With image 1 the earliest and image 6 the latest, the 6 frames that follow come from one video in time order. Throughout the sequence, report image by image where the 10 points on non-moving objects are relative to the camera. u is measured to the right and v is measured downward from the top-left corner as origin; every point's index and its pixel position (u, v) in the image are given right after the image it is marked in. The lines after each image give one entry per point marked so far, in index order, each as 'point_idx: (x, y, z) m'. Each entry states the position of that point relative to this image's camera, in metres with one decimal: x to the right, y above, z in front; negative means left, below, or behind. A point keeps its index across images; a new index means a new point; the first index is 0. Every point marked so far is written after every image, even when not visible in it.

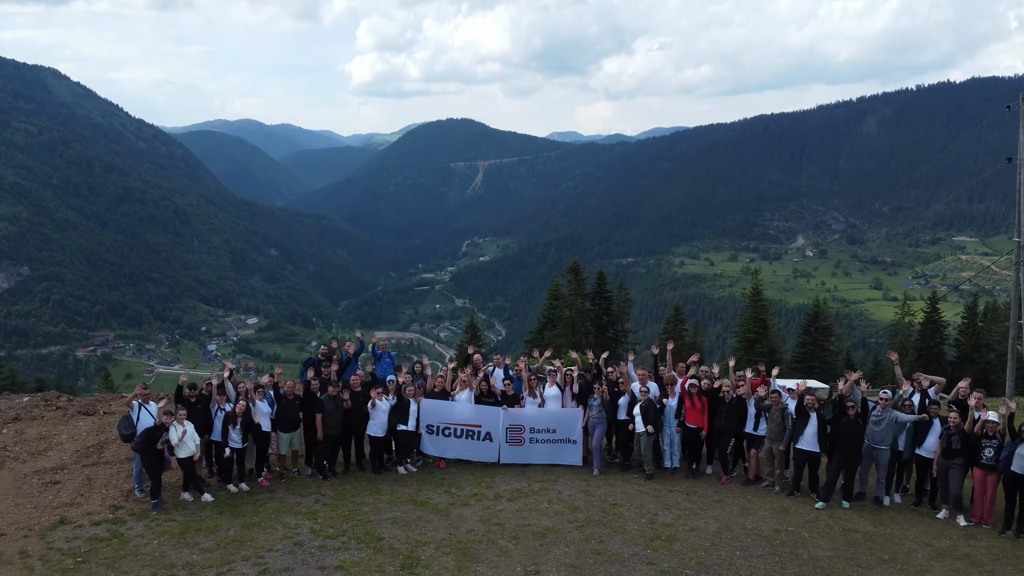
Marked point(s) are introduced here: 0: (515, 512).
0: (0.0, -2.3, +8.7) m
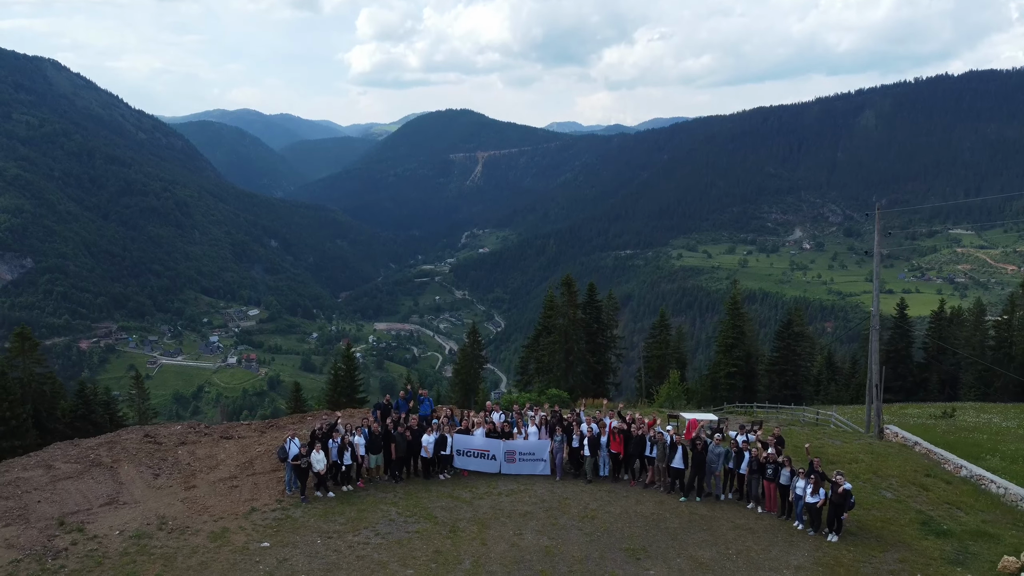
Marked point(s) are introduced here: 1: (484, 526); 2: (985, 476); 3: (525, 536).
0: (-0.1, -3.5, +13.2) m
1: (-0.4, -3.4, +11.9) m
2: (+7.7, -3.1, +13.1) m
3: (+0.2, -3.3, +11.1) m
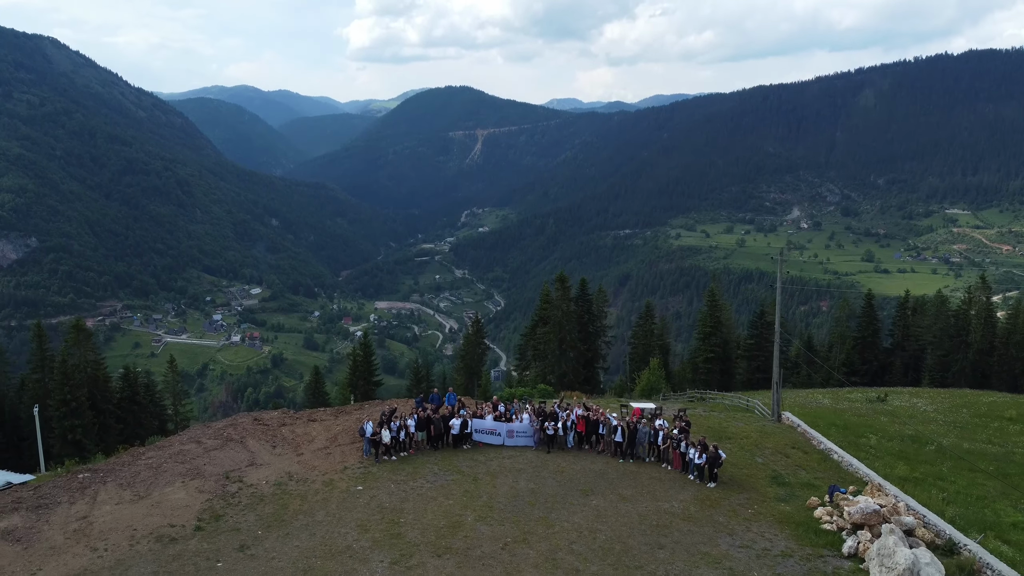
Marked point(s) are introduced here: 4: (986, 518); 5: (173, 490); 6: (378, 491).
0: (-0.1, -4.2, +19.1) m
1: (-0.4, -4.2, +17.8) m
2: (+7.7, -3.9, +18.9) m
3: (+0.2, -4.1, +17.0) m
4: (+10.1, -4.9, +16.7) m
5: (-6.6, -3.9, +15.5) m
6: (-2.7, -4.0, +15.7) m
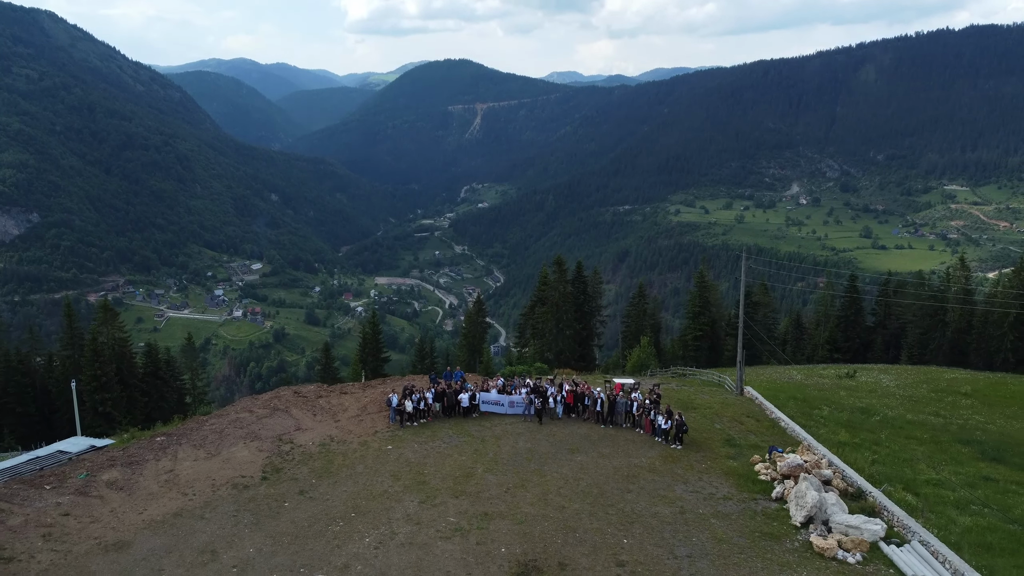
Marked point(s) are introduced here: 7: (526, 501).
0: (-0.1, -4.0, +22.7) m
1: (-0.4, -4.0, +21.3) m
2: (+7.7, -3.7, +22.5) m
3: (+0.2, -4.0, +20.5) m
4: (+10.1, -4.8, +20.3) m
5: (-6.6, -3.9, +19.0) m
6: (-2.7, -3.9, +19.3) m
7: (+0.3, -4.3, +16.0) m
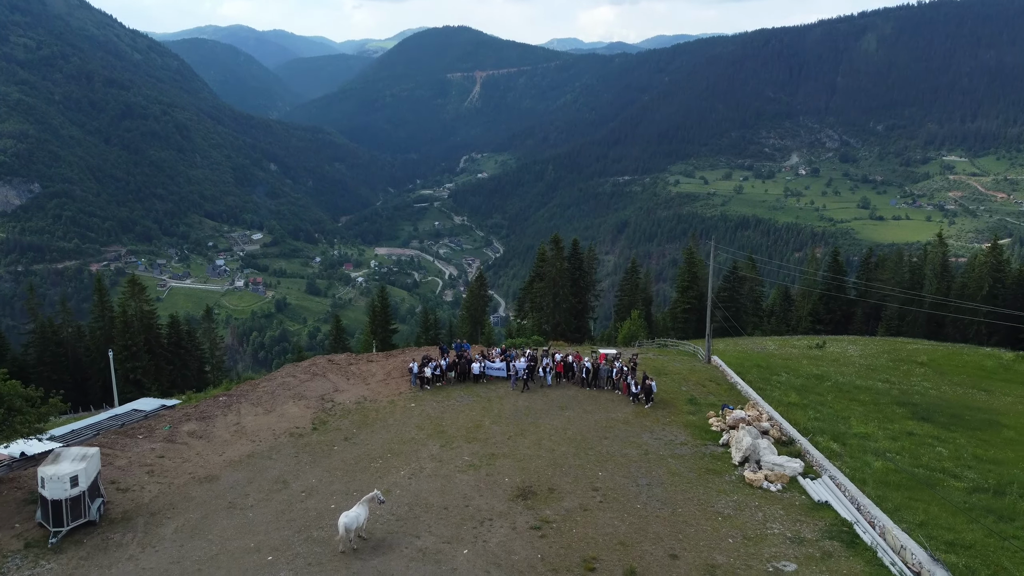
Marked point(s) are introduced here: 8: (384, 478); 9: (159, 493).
0: (-0.1, -3.5, +26.9) m
1: (-0.4, -3.5, +25.5) m
2: (+7.8, -3.2, +26.7) m
3: (+0.3, -3.6, +24.7) m
4: (+10.1, -4.4, +24.6) m
5: (-6.6, -3.5, +23.2) m
6: (-2.6, -3.5, +23.5) m
7: (+0.3, -4.0, +20.3) m
8: (-3.0, -4.4, +18.3) m
9: (-8.0, -4.7, +18.1) m
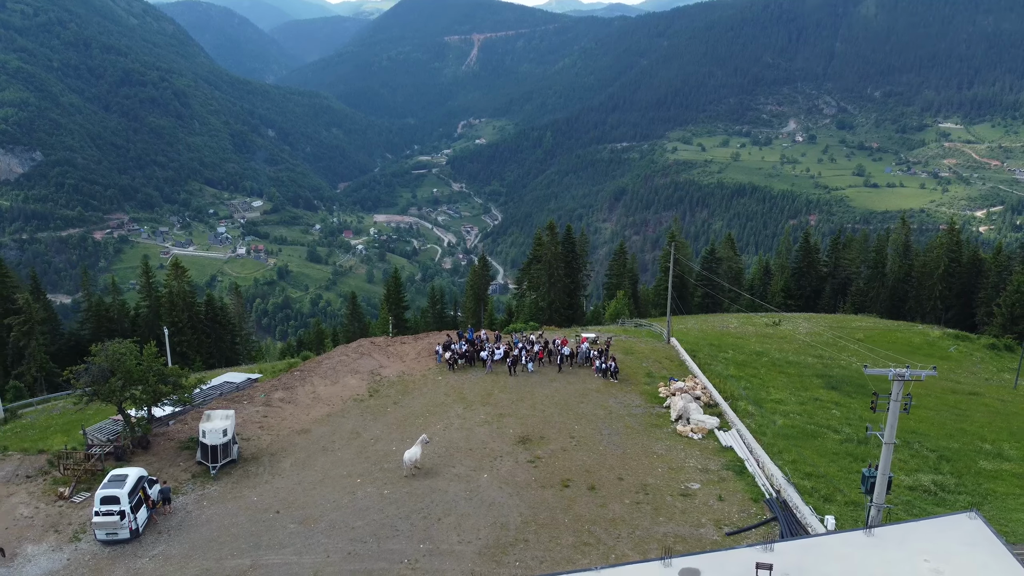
0: (0.0, -3.5, +34.9) m
1: (-0.3, -3.6, +33.5) m
2: (+7.8, -3.2, +34.7) m
3: (+0.3, -3.6, +32.7) m
4: (+10.2, -4.5, +32.7) m
5: (-6.5, -3.6, +31.2) m
6: (-2.6, -3.7, +31.5) m
7: (+0.4, -4.3, +28.3) m
8: (-2.9, -4.8, +26.3) m
9: (-7.9, -5.0, +26.1) m
